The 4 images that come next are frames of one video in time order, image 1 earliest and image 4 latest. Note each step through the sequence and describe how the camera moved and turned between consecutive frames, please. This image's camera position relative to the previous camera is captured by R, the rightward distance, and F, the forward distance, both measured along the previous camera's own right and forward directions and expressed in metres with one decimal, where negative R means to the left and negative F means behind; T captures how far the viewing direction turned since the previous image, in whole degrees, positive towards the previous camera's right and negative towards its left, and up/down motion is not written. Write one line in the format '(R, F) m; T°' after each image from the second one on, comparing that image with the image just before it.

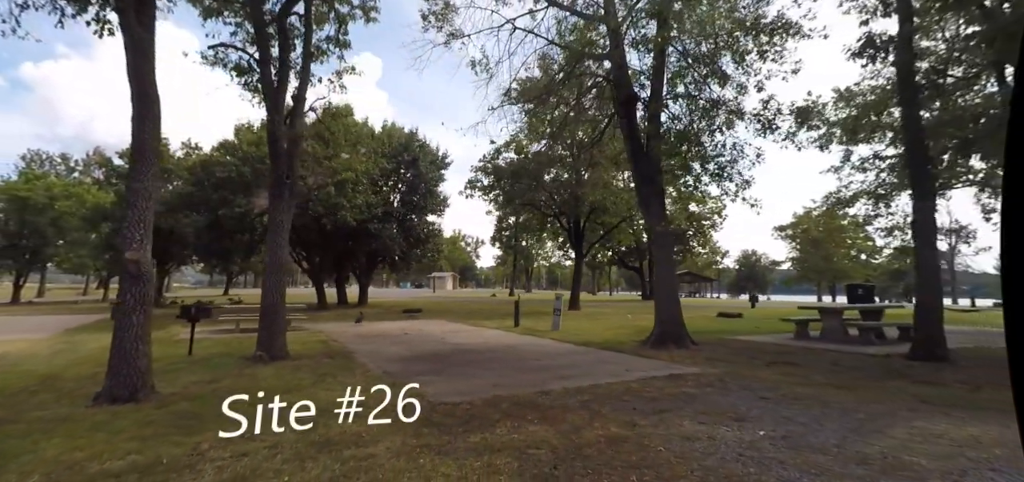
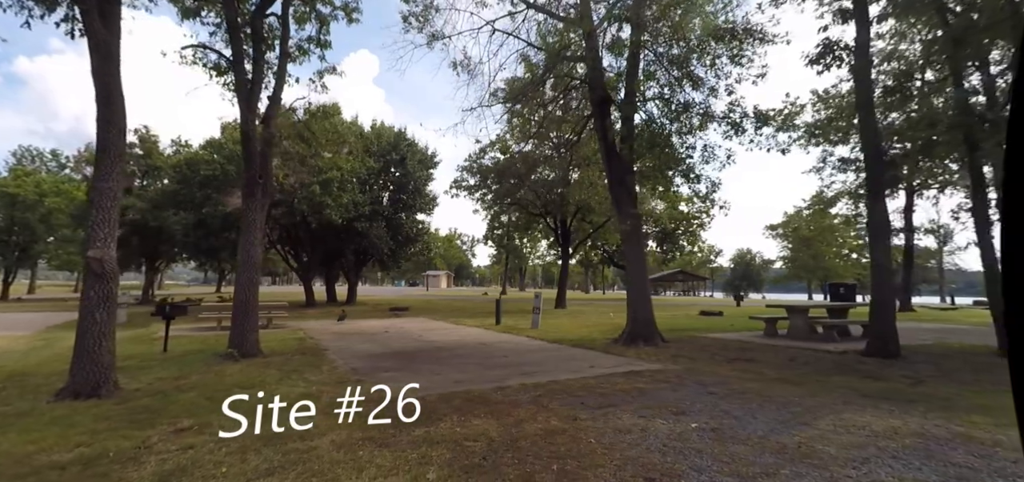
(+0.5, -0.2) m; +1°
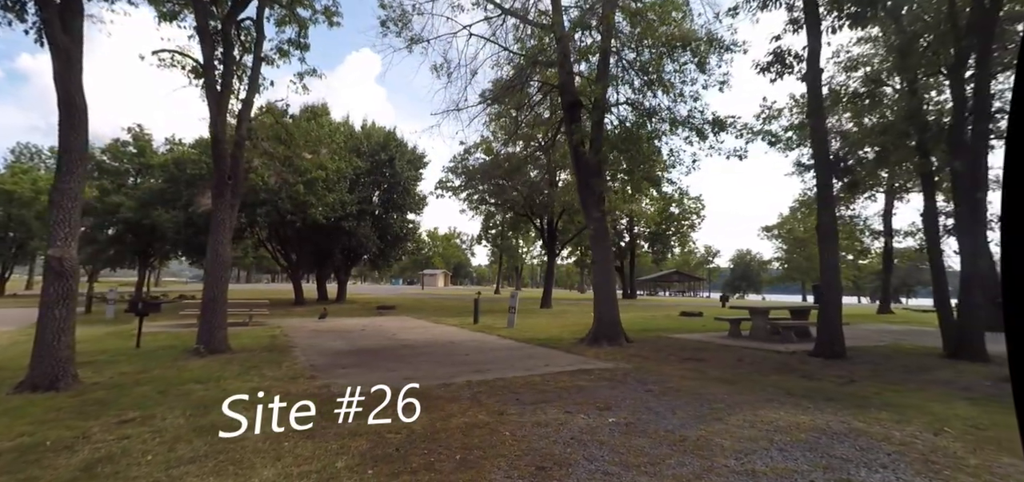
(+0.8, -0.3) m; 0°
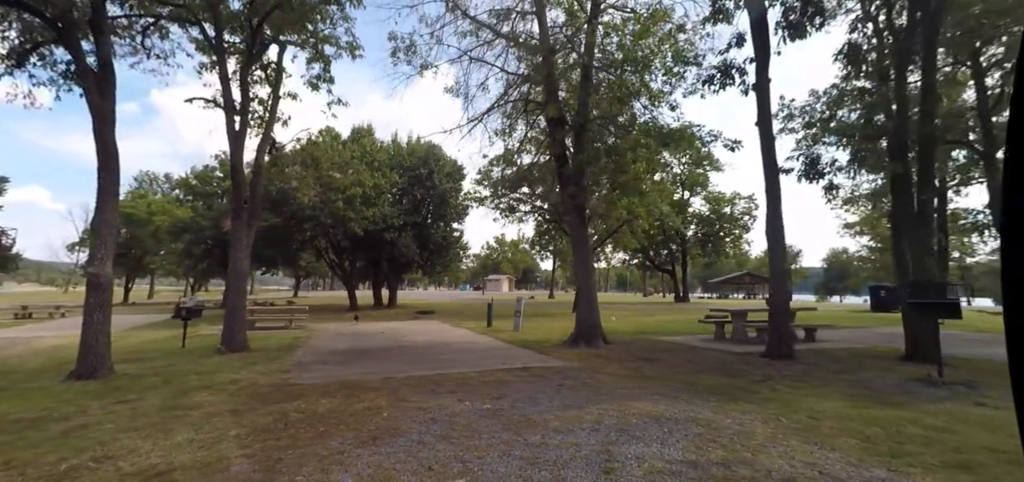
(+2.3, -0.8) m; -8°
